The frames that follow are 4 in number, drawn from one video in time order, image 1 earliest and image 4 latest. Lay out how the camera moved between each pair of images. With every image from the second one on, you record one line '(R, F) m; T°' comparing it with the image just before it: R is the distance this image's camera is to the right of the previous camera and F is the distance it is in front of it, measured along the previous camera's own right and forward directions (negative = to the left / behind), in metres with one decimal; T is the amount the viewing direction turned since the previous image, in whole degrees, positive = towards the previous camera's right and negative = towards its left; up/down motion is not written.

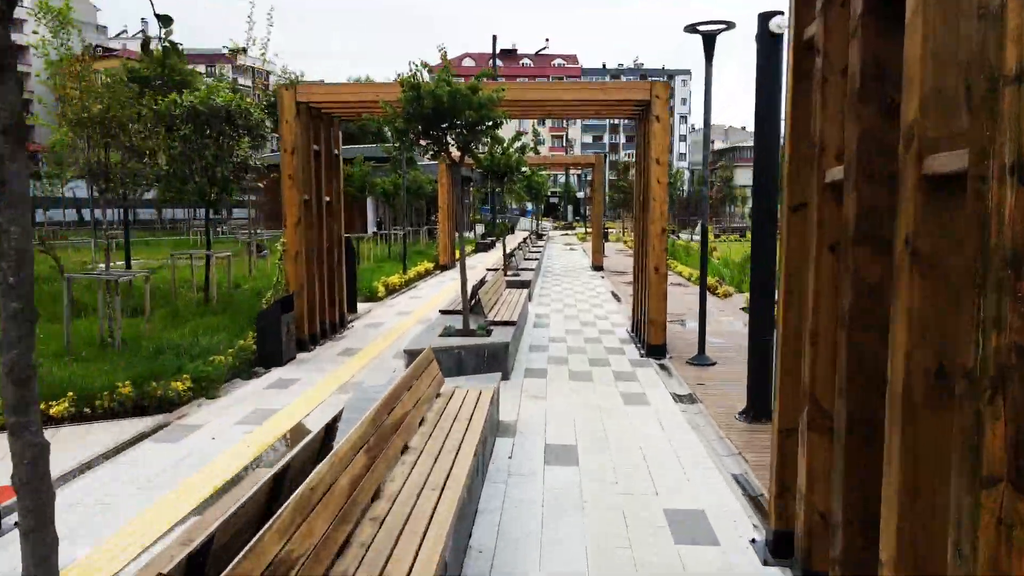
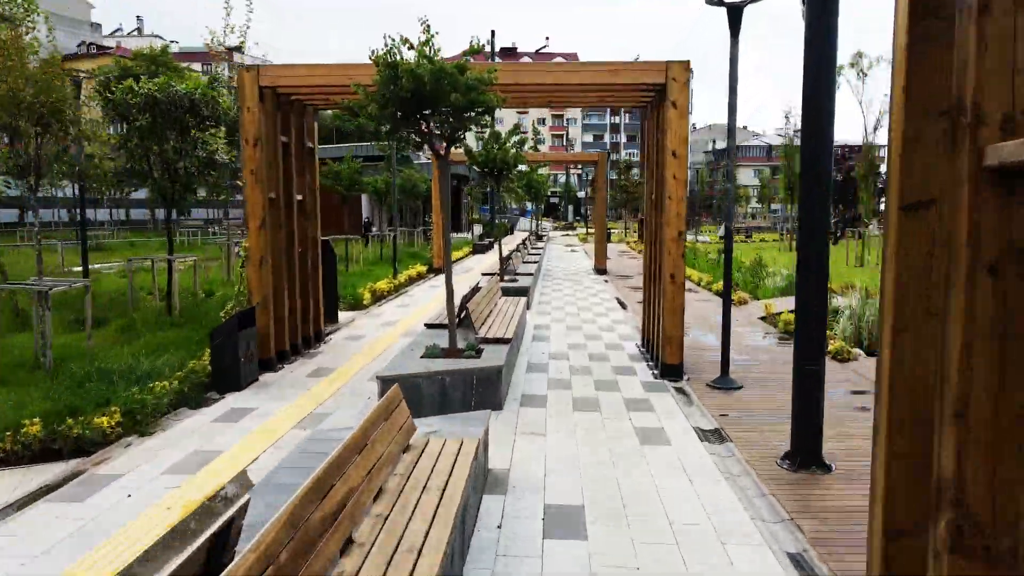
(0.0, +0.9) m; 0°
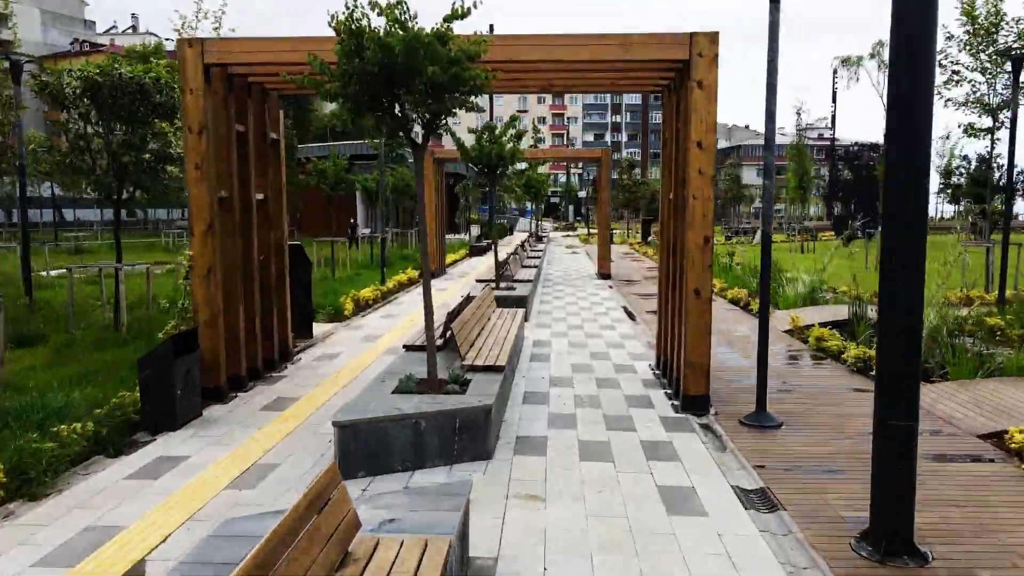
(0.0, +1.0) m; 0°
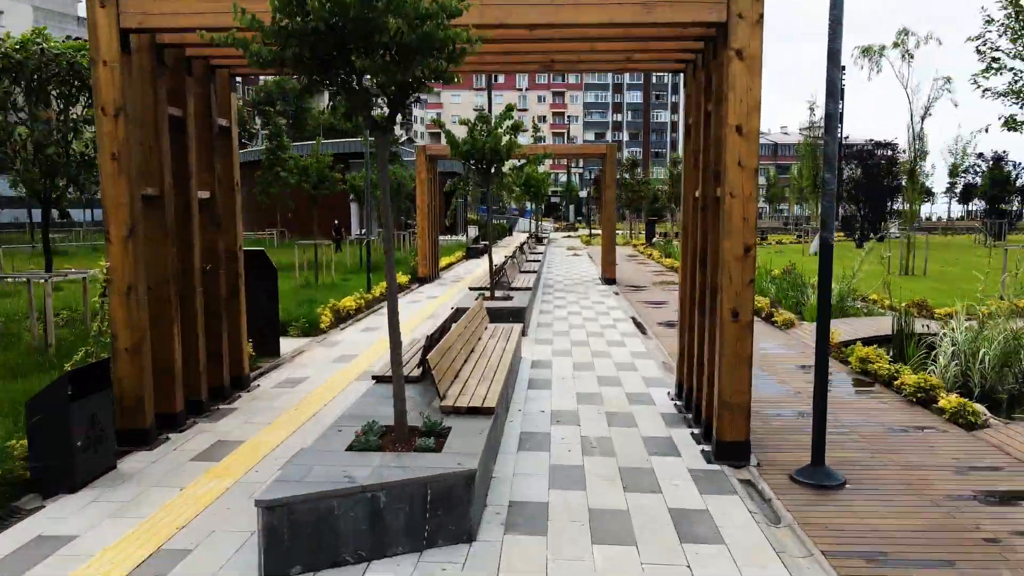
(0.0, +1.0) m; 0°
